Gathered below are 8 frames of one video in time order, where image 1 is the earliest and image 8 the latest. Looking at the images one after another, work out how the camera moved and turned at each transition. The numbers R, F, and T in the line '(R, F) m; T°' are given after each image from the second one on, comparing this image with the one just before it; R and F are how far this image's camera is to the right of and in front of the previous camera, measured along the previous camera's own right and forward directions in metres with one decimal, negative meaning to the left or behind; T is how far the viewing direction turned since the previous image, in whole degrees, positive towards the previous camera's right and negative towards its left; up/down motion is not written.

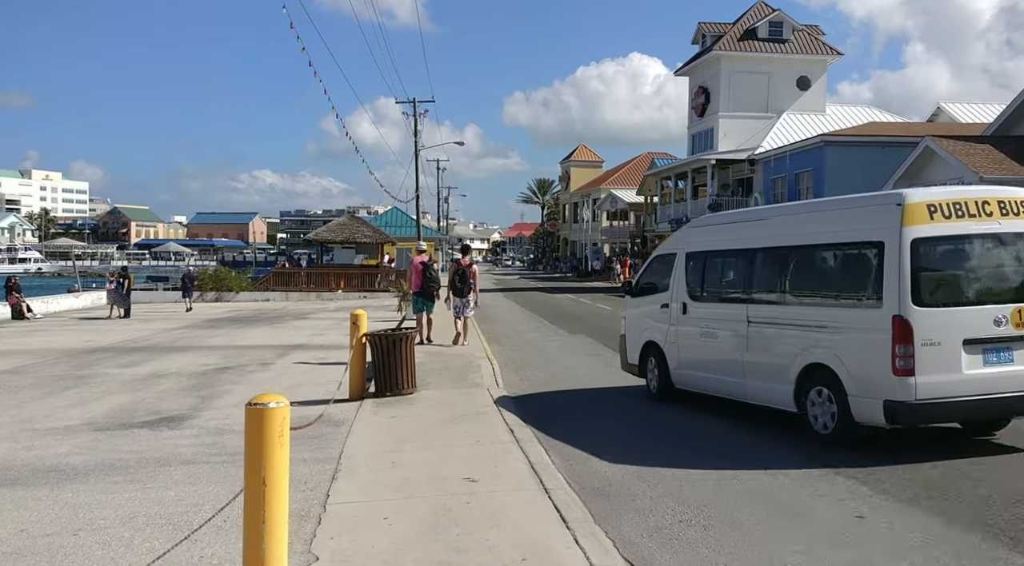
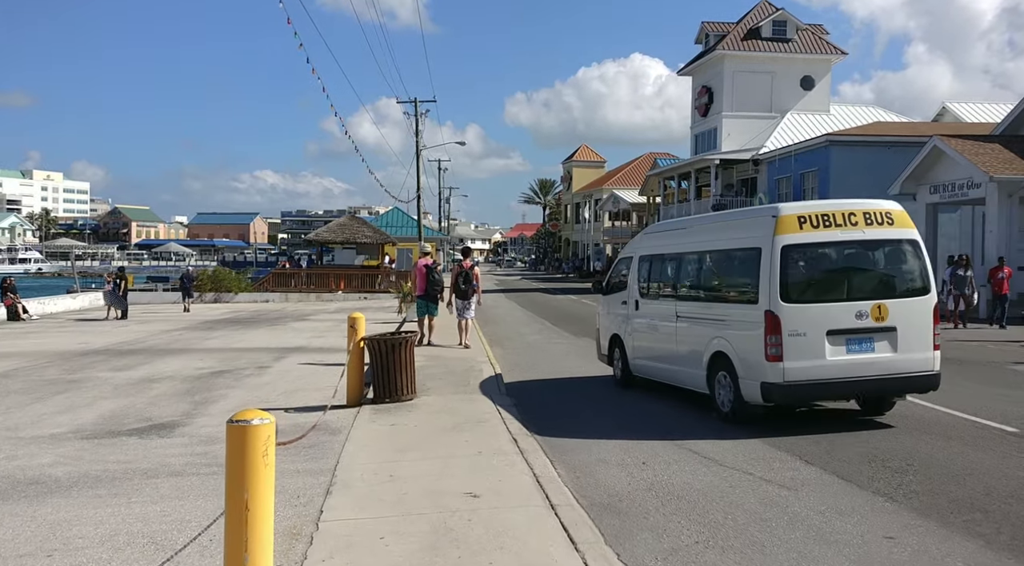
(0.0, +0.4) m; 0°
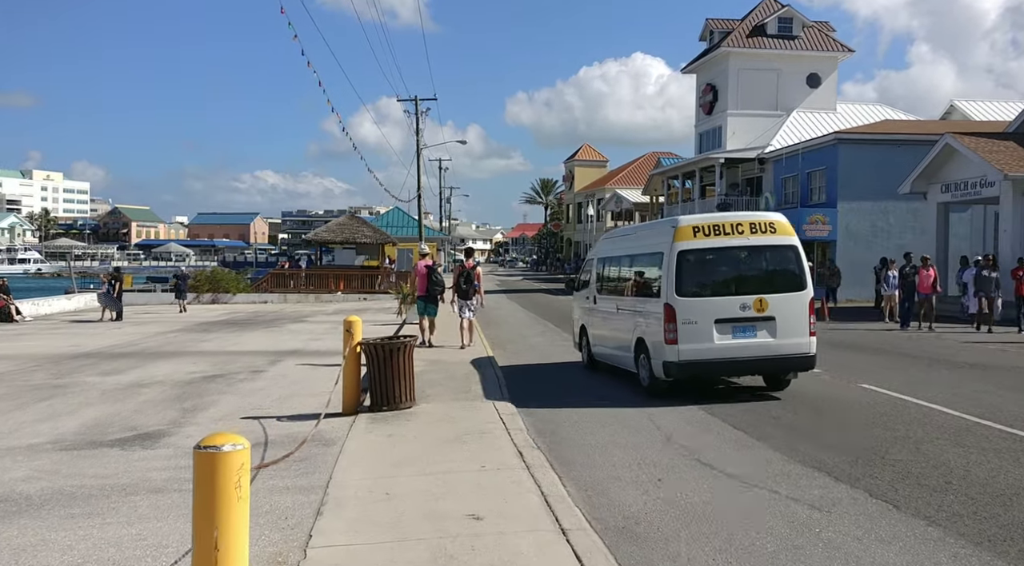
(0.0, +0.5) m; 0°
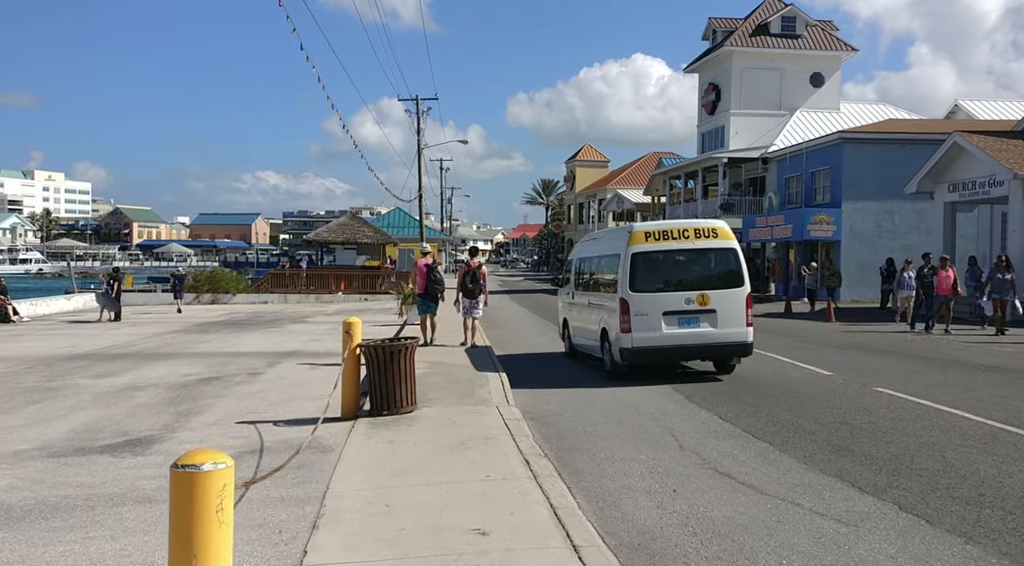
(0.0, +0.3) m; 0°
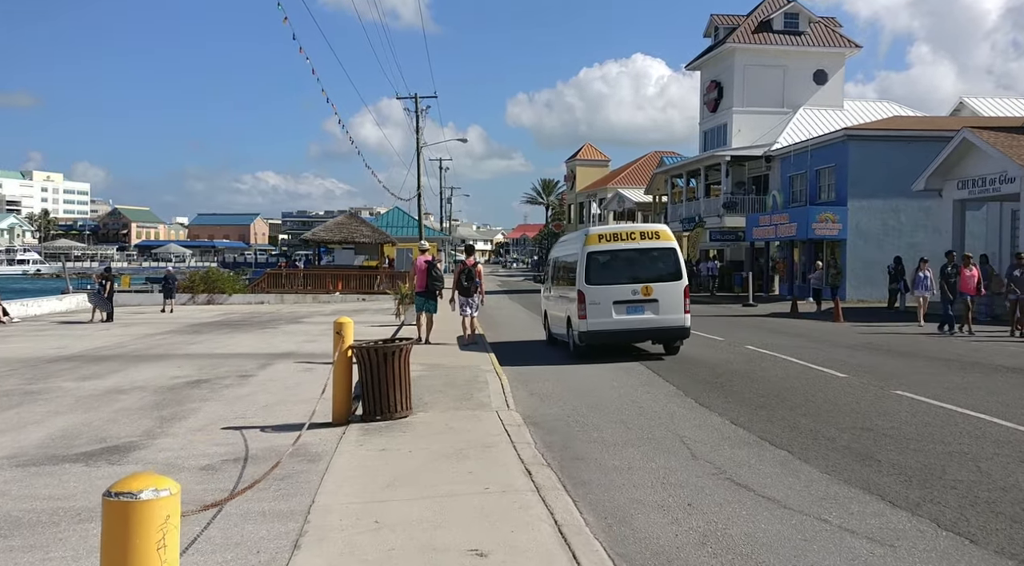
(0.0, +0.5) m; 0°
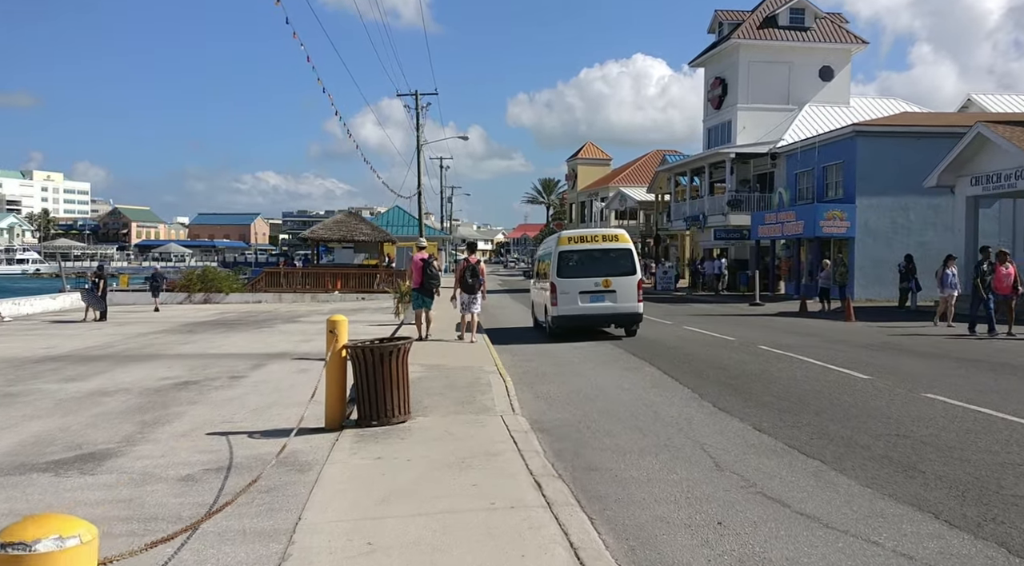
(-0.1, +0.6) m; 0°
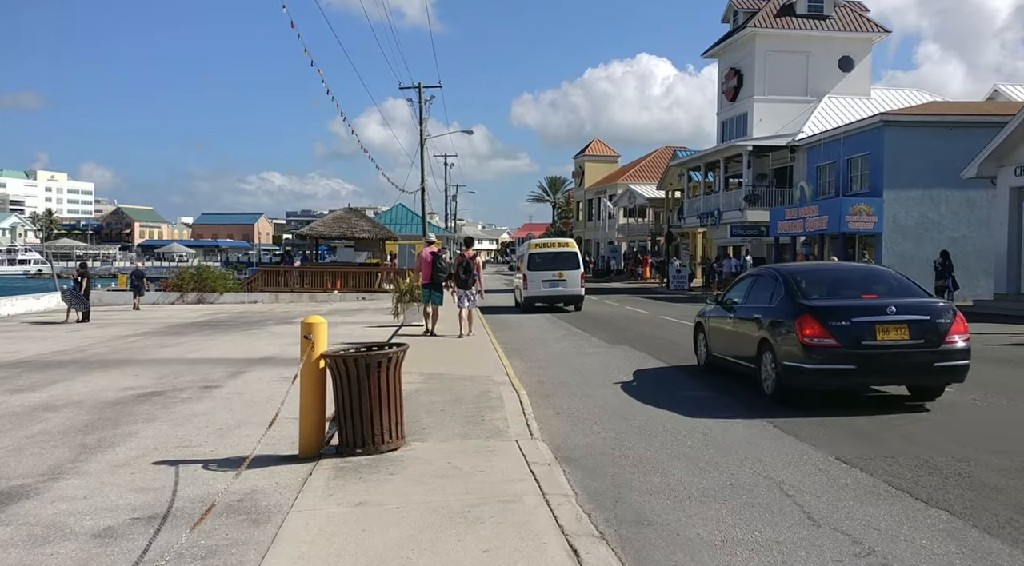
(-0.1, +1.6) m; 0°
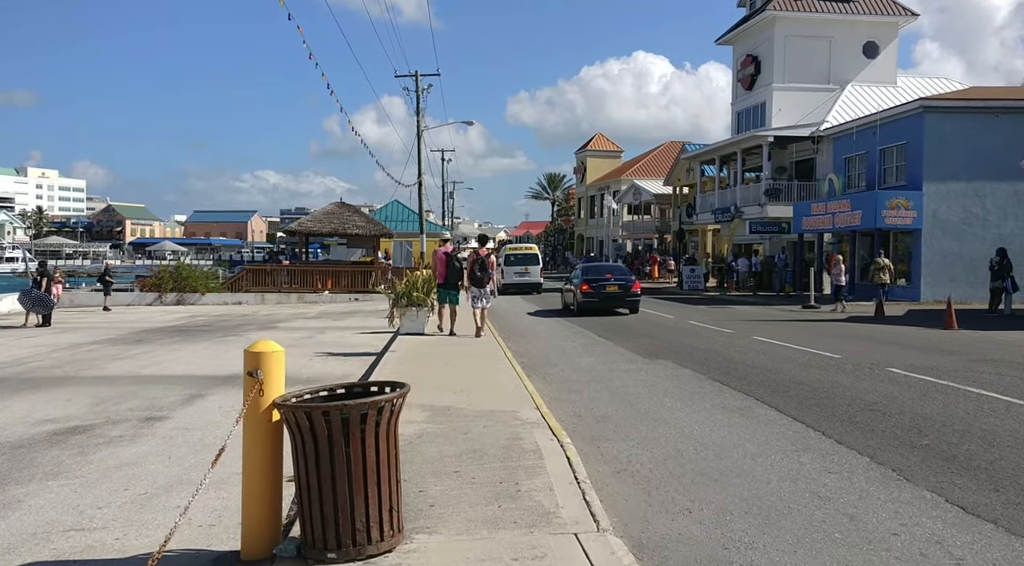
(-0.3, +2.4) m; 0°
